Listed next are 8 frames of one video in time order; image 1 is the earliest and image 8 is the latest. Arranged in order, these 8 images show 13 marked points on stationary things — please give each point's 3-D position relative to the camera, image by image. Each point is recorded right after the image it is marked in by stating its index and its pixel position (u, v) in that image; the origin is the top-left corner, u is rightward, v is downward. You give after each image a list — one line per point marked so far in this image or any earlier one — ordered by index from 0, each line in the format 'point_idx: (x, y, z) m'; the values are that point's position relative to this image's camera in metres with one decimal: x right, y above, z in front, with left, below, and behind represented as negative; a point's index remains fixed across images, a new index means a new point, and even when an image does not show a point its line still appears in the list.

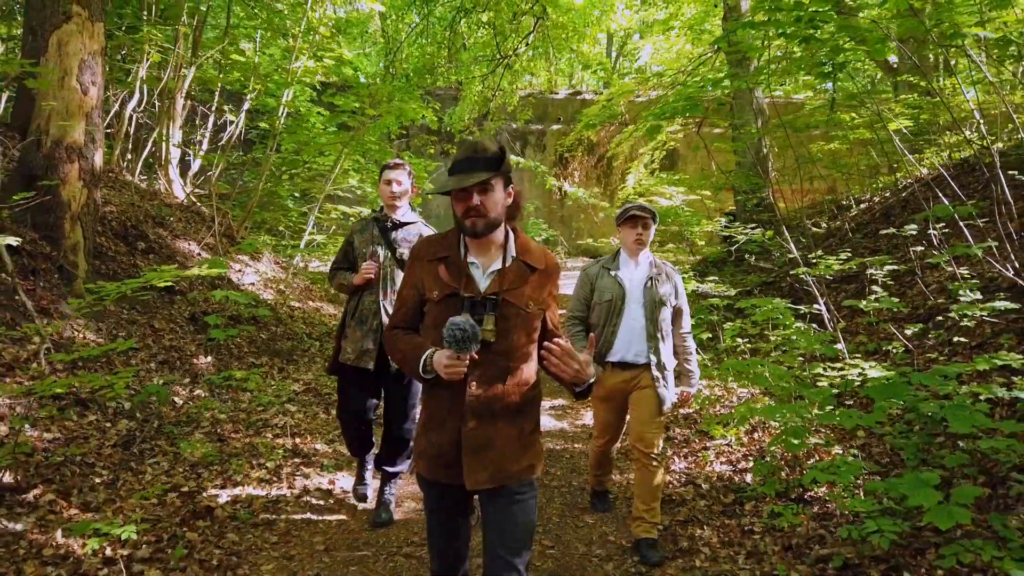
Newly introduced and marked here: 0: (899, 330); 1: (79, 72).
0: (+2.6, -0.3, +5.2) m
1: (-3.3, +1.6, +5.8) m
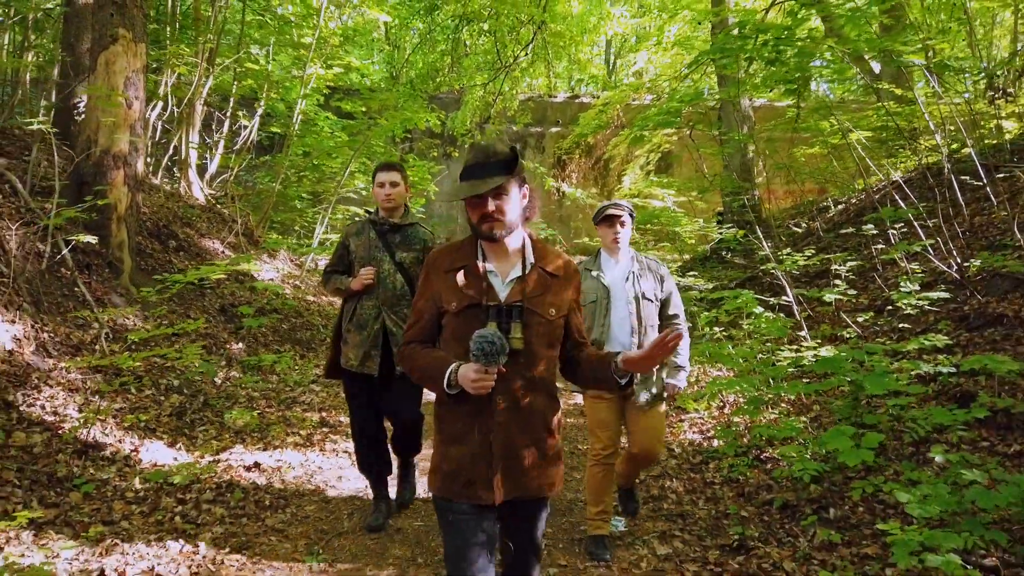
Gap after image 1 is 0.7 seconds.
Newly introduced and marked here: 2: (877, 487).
0: (+2.6, -0.2, +5.9) m
1: (-3.3, +1.7, +6.4) m
2: (+1.7, -0.9, +3.5) m
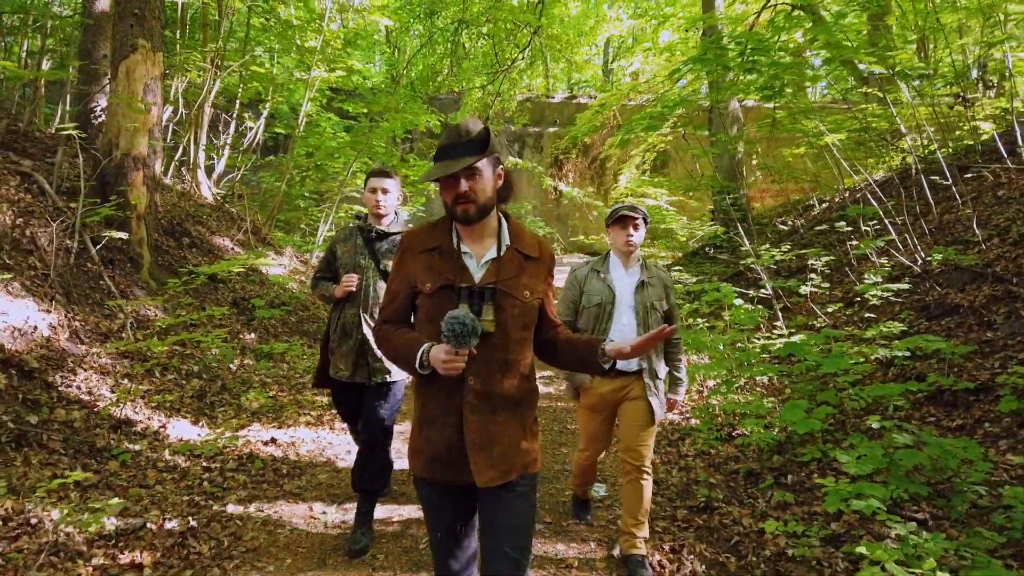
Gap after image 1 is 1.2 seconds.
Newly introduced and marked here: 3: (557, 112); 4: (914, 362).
0: (+2.6, -0.2, +6.3) m
1: (-3.3, +1.7, +6.9) m
2: (+1.6, -0.9, +4.0) m
3: (+1.1, +4.4, +19.1) m
4: (+2.6, -0.5, +5.0) m
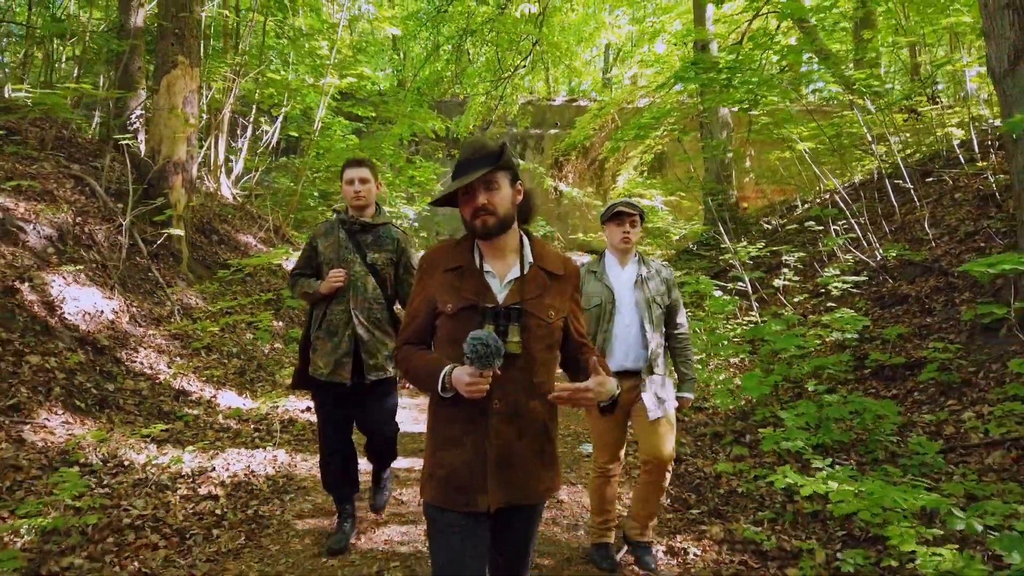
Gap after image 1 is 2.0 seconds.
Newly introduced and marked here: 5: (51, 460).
0: (+2.6, -0.1, +7.1) m
1: (-3.3, +1.8, +7.6) m
2: (+1.7, -0.8, +4.7) m
3: (+1.2, +4.5, +19.8) m
4: (+2.6, -0.4, +5.8) m
5: (-2.3, -0.9, +3.9) m
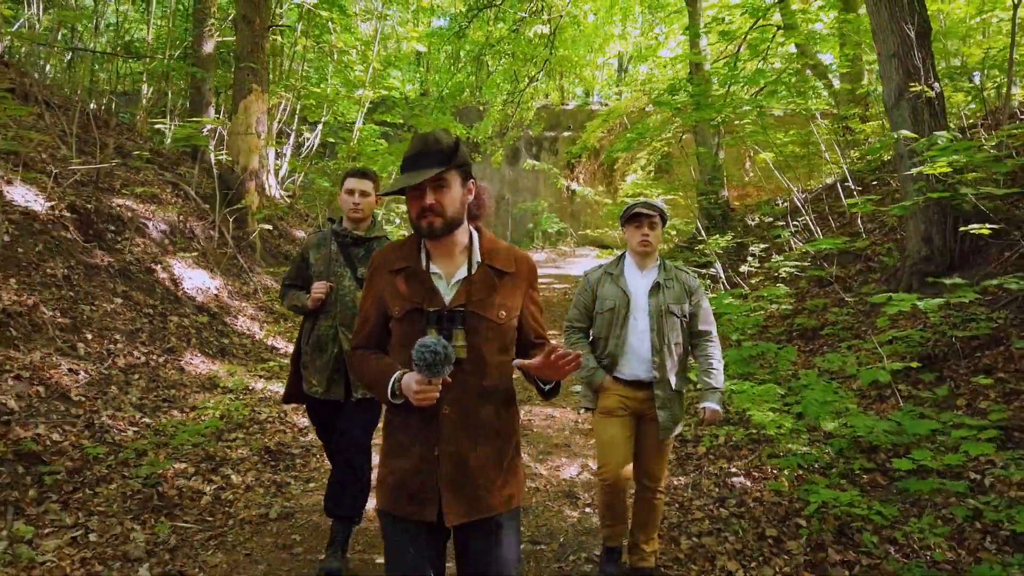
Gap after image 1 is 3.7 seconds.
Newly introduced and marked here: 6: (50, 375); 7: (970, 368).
0: (+2.7, +0.1, +8.7) m
1: (-3.1, +2.0, +9.4) m
2: (+1.7, -0.6, +6.4) m
3: (+1.6, +4.7, +21.4) m
4: (+2.7, -0.2, +7.4) m
5: (-2.3, -0.7, +5.6) m
6: (-2.8, -0.5, +4.6) m
7: (+2.9, -0.5, +4.7) m
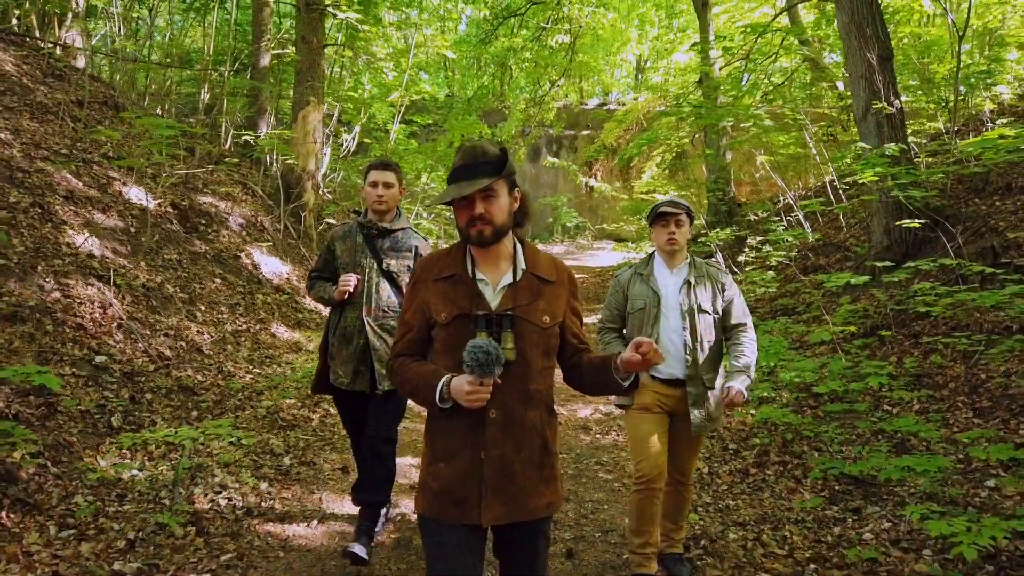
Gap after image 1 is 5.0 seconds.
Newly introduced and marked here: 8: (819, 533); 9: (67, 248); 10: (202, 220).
0: (+3.1, +0.2, +9.9) m
1: (-2.8, +2.2, +10.8) m
2: (+2.0, -0.5, +7.6) m
3: (+2.3, +5.0, +22.7) m
4: (+3.0, -0.1, +8.6) m
5: (-2.0, -0.5, +7.0) m
6: (-2.5, -0.4, +6.0) m
7: (+3.1, -0.4, +6.0) m
8: (+1.4, -1.1, +3.6) m
9: (-3.5, +0.3, +6.0) m
10: (-3.5, +0.8, +8.5) m
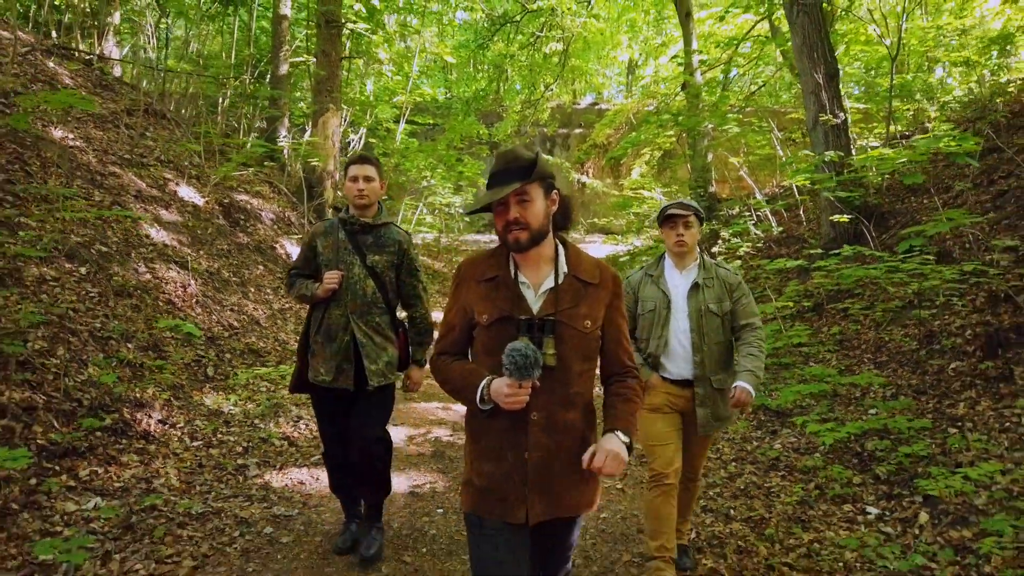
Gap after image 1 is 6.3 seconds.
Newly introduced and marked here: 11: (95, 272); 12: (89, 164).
0: (+3.0, +0.4, +11.2) m
1: (-2.8, +2.4, +12.0) m
2: (+2.0, -0.3, +8.9) m
3: (+2.2, +5.3, +23.9) m
4: (+3.0, +0.1, +9.9) m
5: (-2.0, -0.4, +8.2) m
6: (-2.5, -0.2, +7.3) m
7: (+3.1, -0.2, +7.3) m
8: (+1.5, -1.0, +4.9) m
9: (-3.5, +0.5, +7.2) m
10: (-3.5, +0.9, +9.8) m
11: (-3.2, +0.1, +6.0) m
12: (-4.4, +1.3, +8.0) m
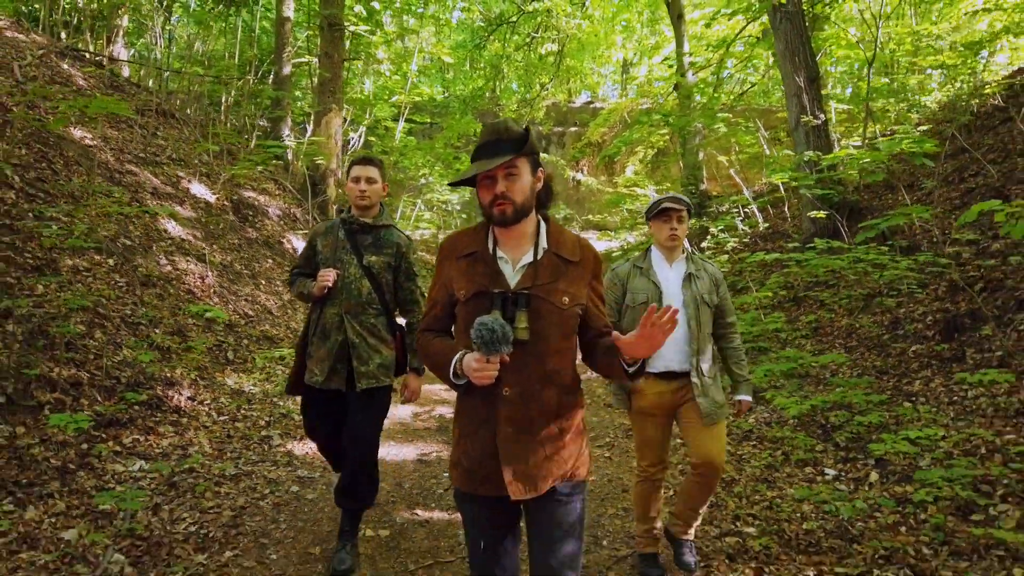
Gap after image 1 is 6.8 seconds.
0: (+3.0, +0.5, +11.7) m
1: (-2.9, +2.5, +12.4) m
2: (+2.0, -0.2, +9.4) m
3: (+2.0, +5.4, +24.4) m
4: (+3.0, +0.2, +10.4) m
5: (-2.0, -0.3, +8.7) m
6: (-2.6, -0.1, +7.7) m
7: (+3.1, -0.1, +7.8) m
8: (+1.5, -0.9, +5.4) m
9: (-3.5, +0.5, +7.7) m
10: (-3.5, +1.0, +10.2) m
11: (-3.3, +0.2, +6.4) m
12: (-4.5, +1.4, +8.4) m
